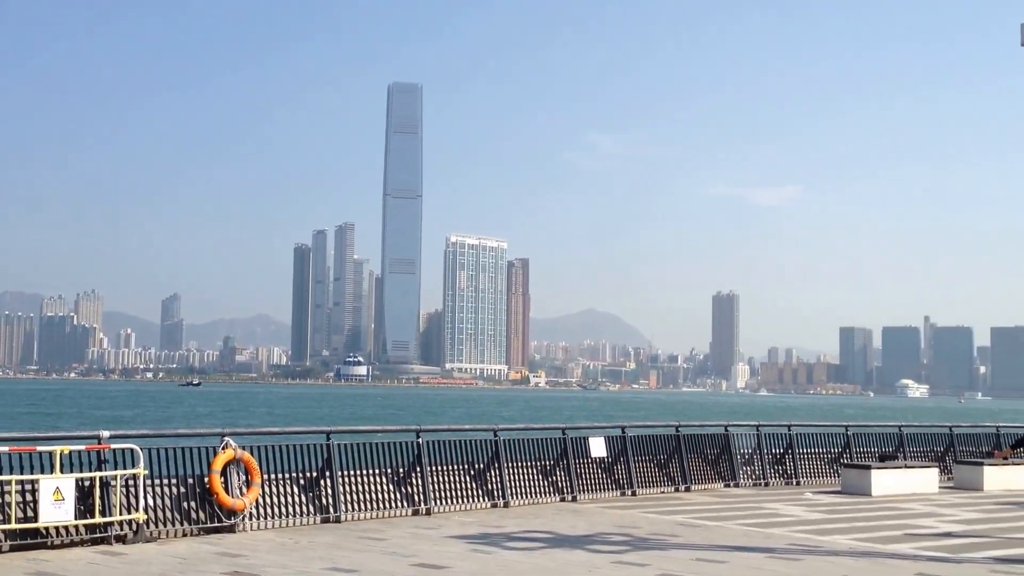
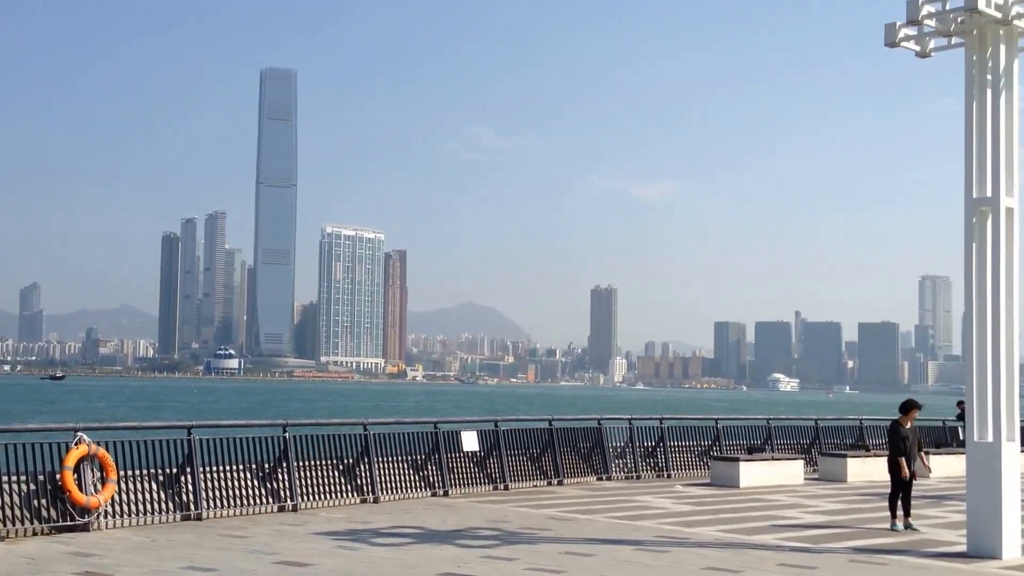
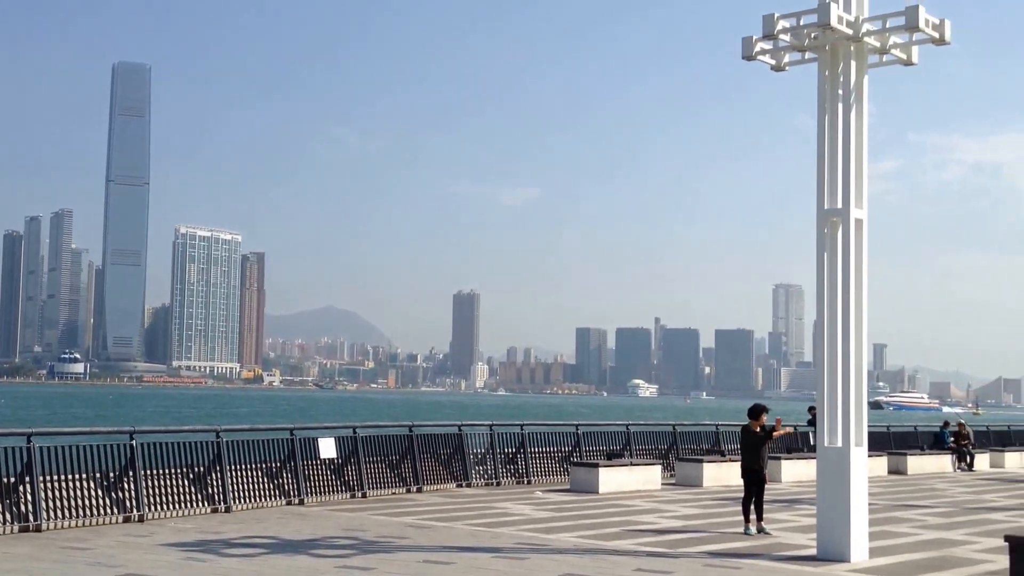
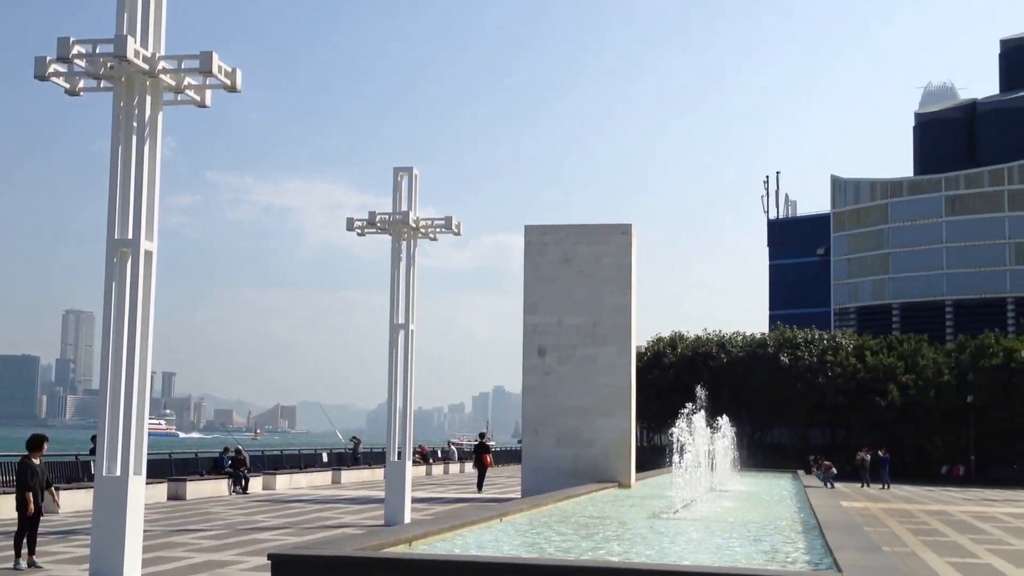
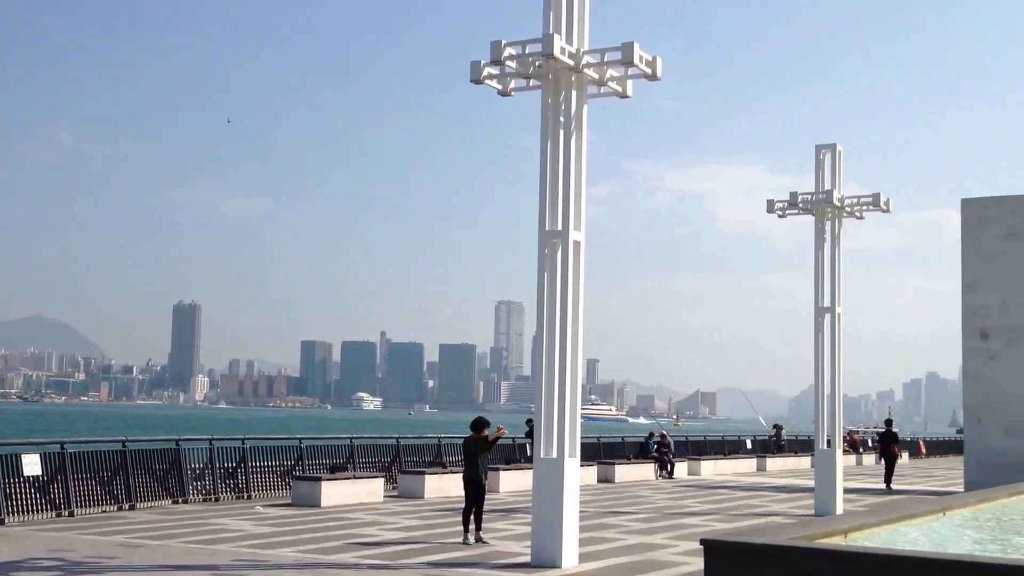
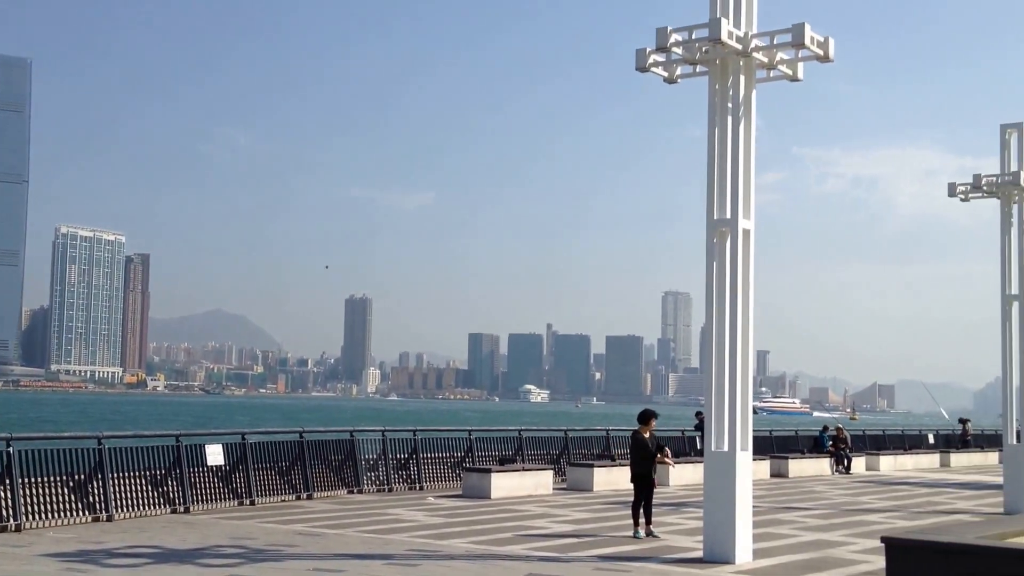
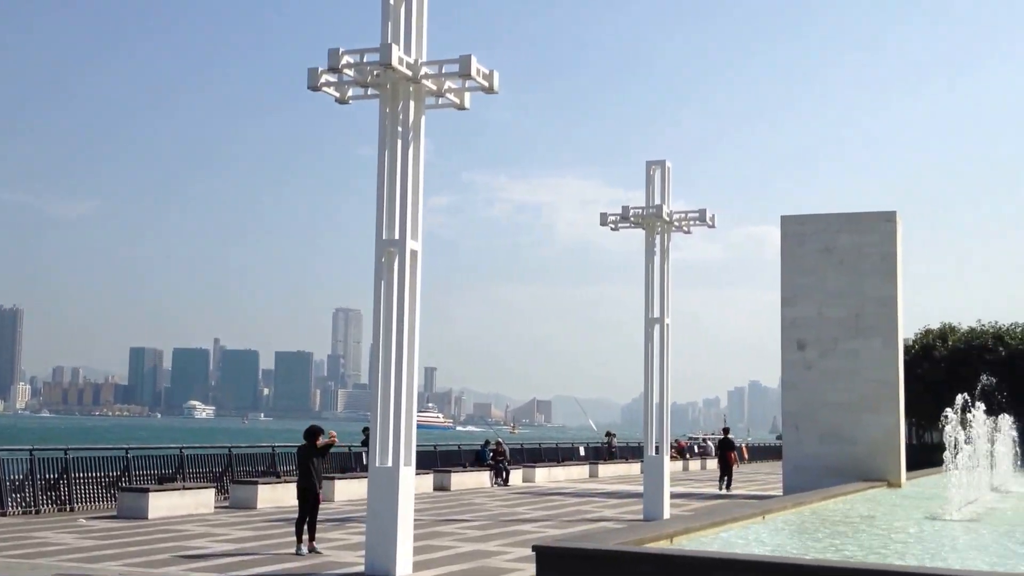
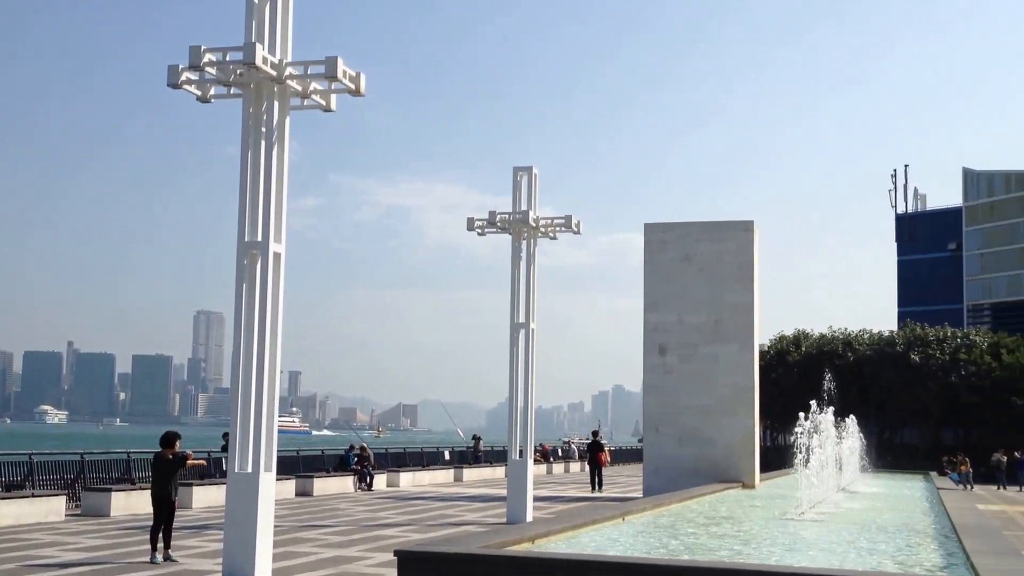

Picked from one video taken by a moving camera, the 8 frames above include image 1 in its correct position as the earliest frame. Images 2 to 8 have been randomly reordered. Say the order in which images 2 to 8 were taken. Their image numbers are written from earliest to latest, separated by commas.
2, 3, 6, 5, 7, 8, 4
